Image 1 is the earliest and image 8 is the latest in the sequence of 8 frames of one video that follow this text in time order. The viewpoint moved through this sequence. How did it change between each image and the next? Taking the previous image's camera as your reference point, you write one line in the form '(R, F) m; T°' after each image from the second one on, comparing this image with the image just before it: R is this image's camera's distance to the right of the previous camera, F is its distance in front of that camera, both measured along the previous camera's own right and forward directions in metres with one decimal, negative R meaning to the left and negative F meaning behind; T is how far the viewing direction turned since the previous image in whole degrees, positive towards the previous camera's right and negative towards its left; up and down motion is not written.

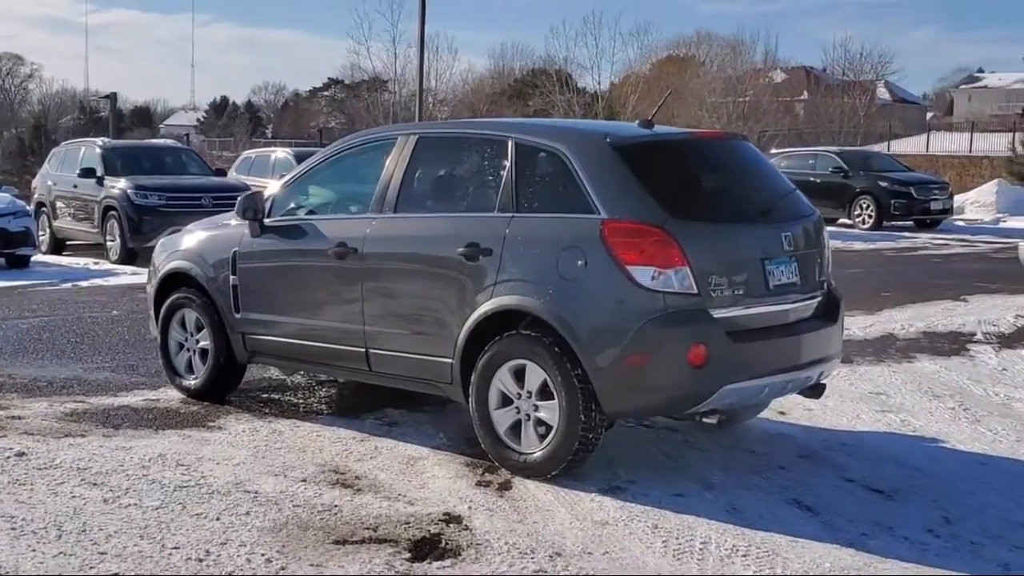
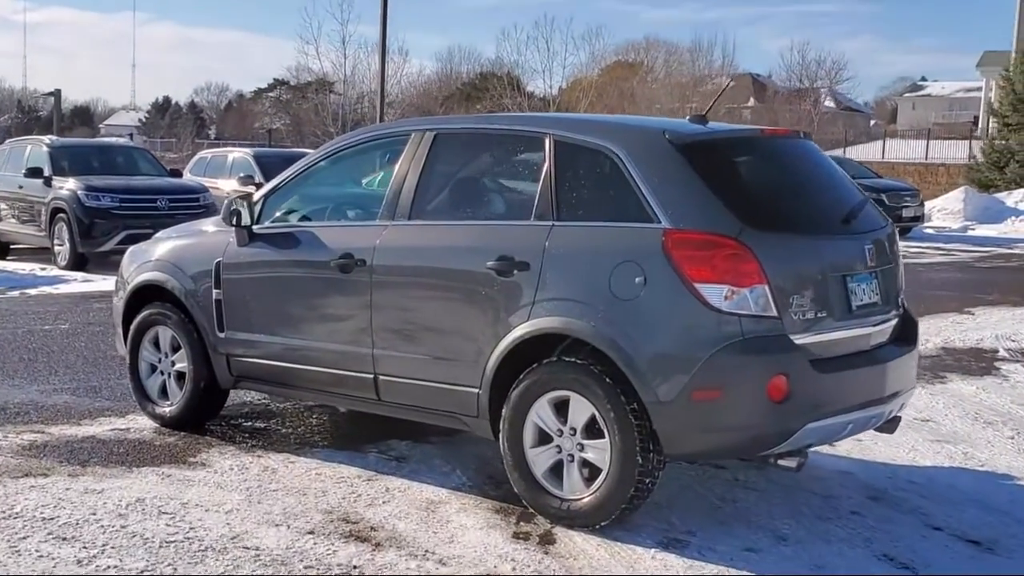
(-0.4, +0.8) m; +2°
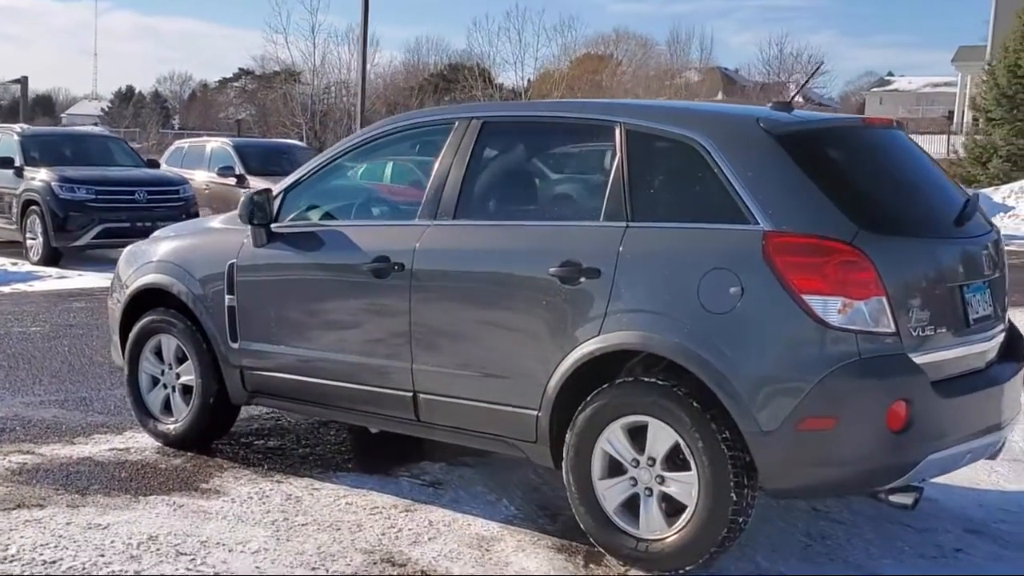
(-0.3, +0.6) m; +2°
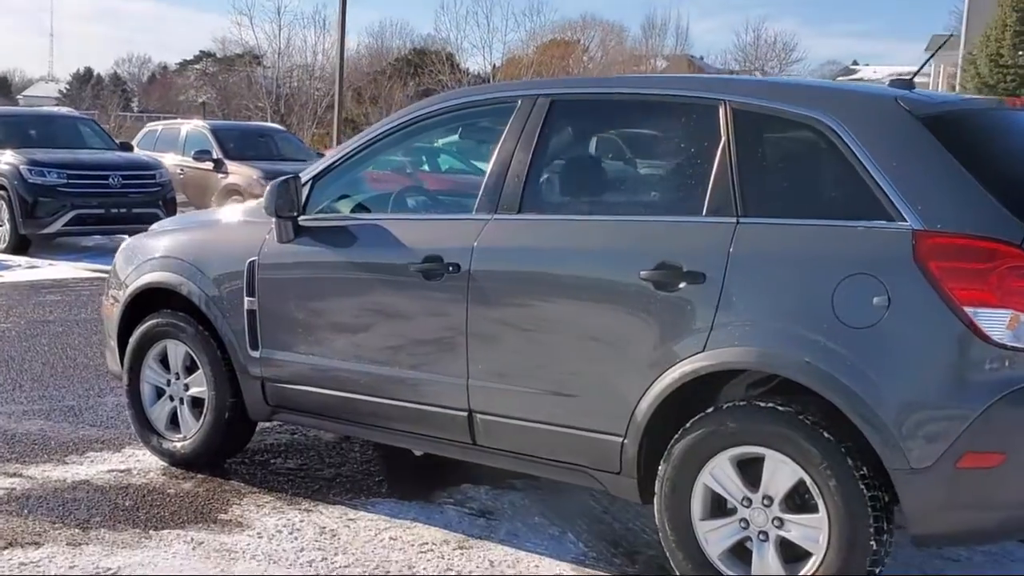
(-0.4, +0.6) m; +2°
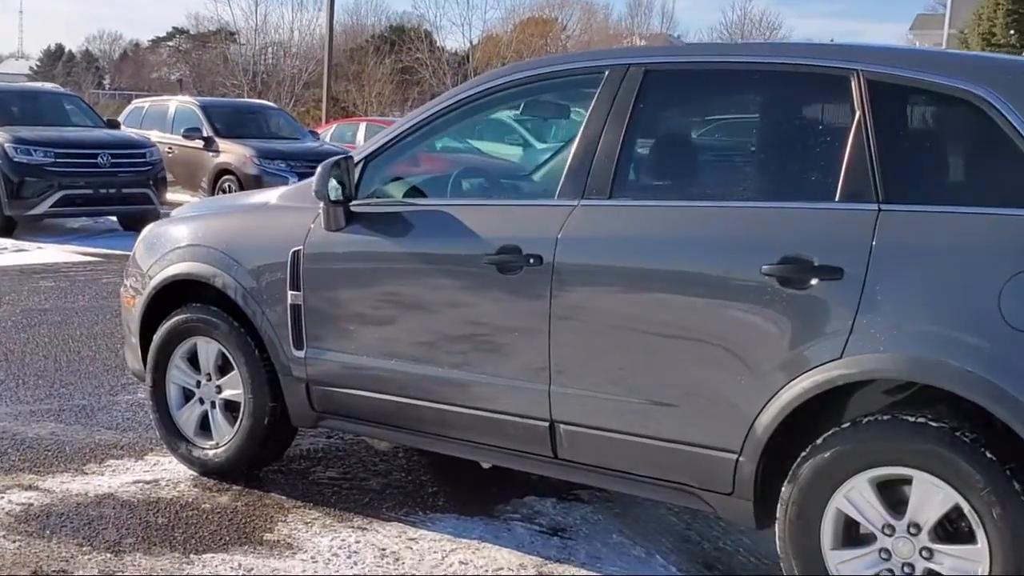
(-0.3, +0.5) m; +1°
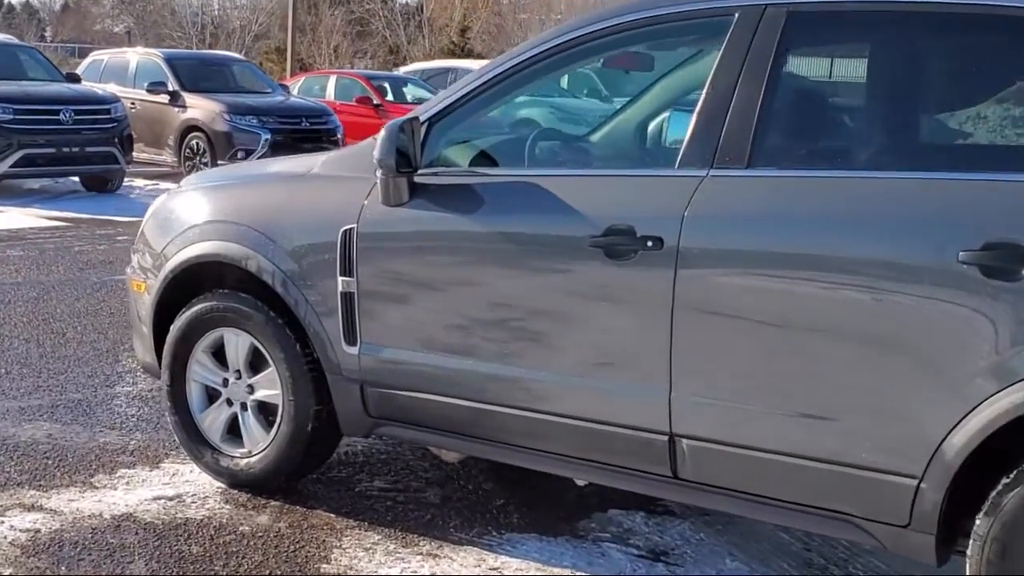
(-0.4, +0.6) m; +2°
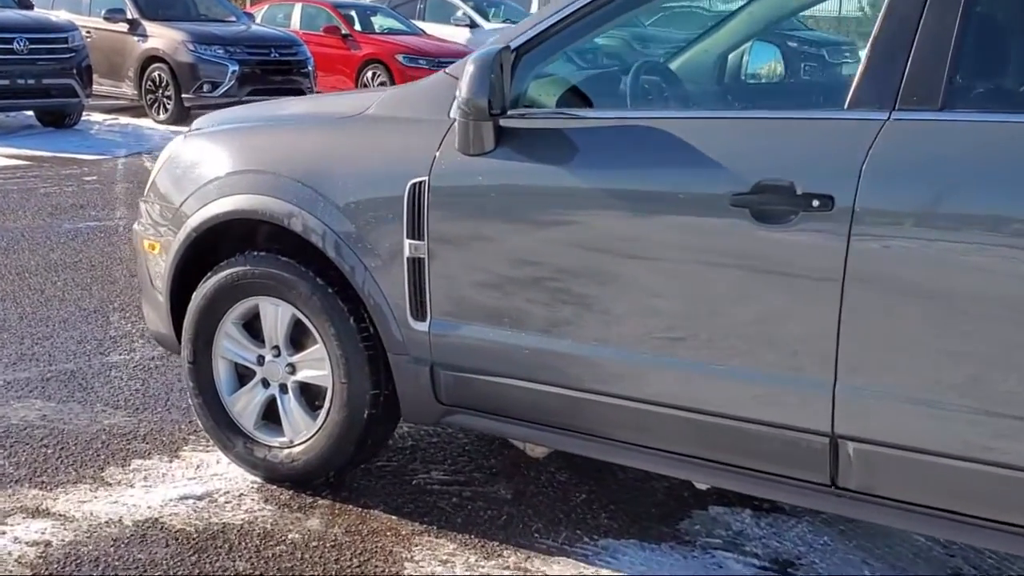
(-0.4, +0.6) m; +2°
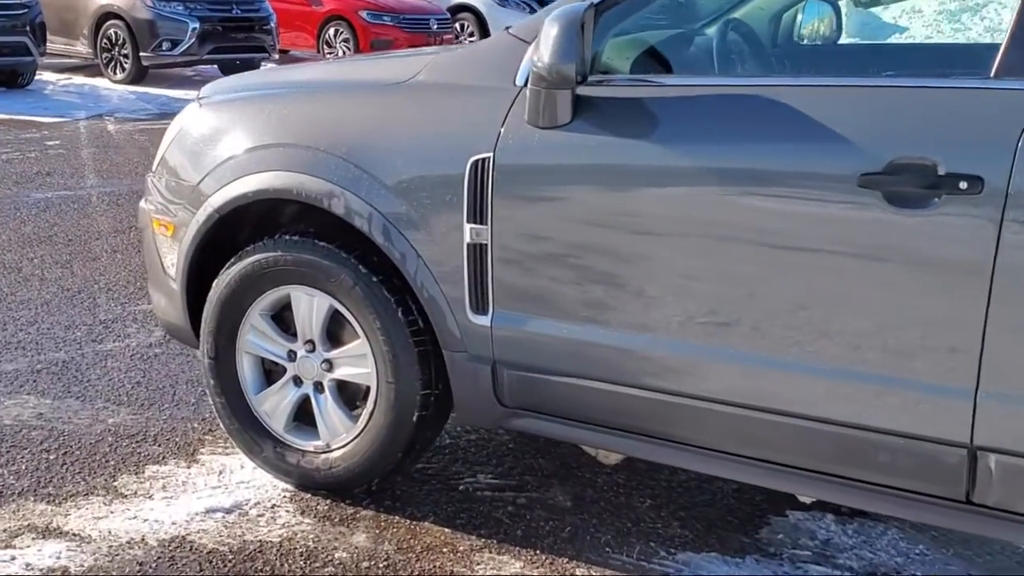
(-0.3, +0.3) m; +2°
